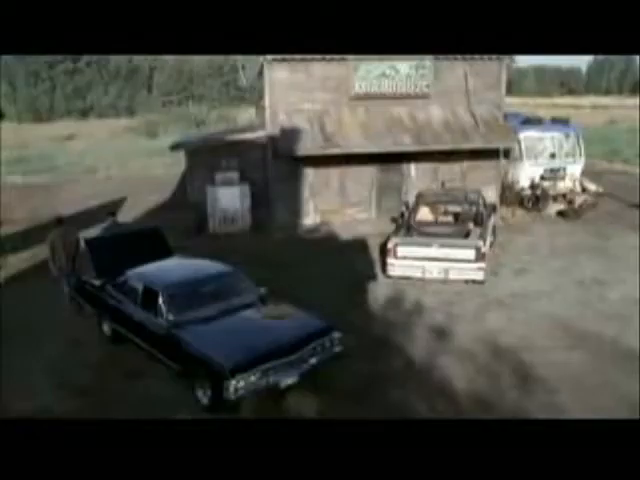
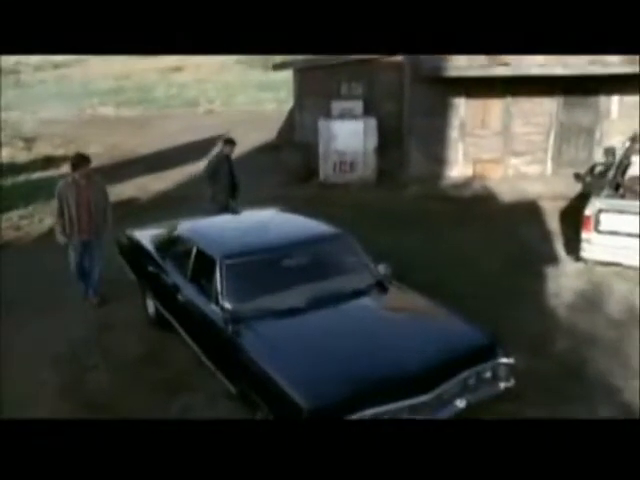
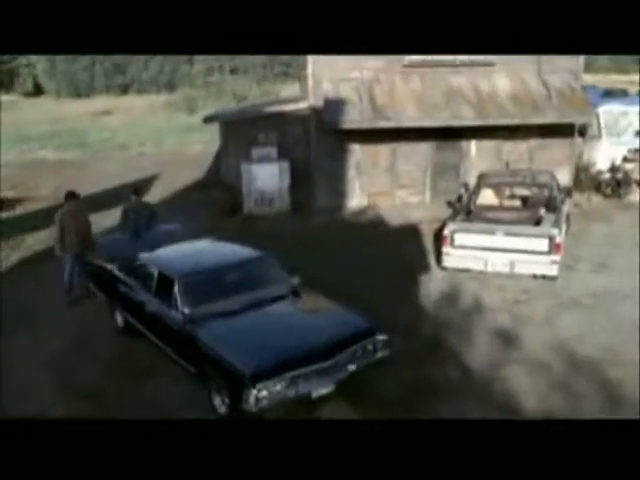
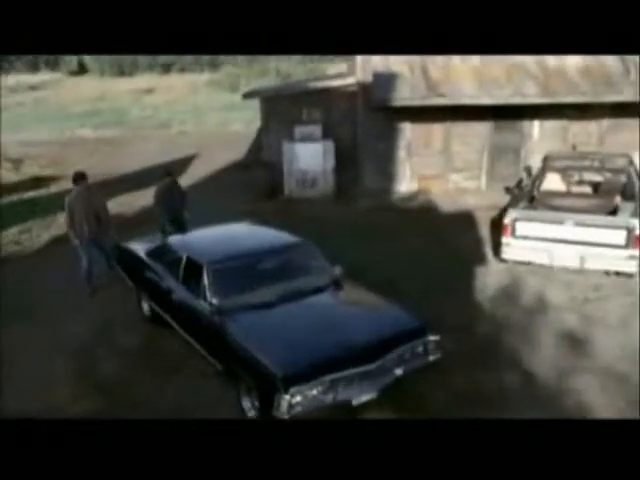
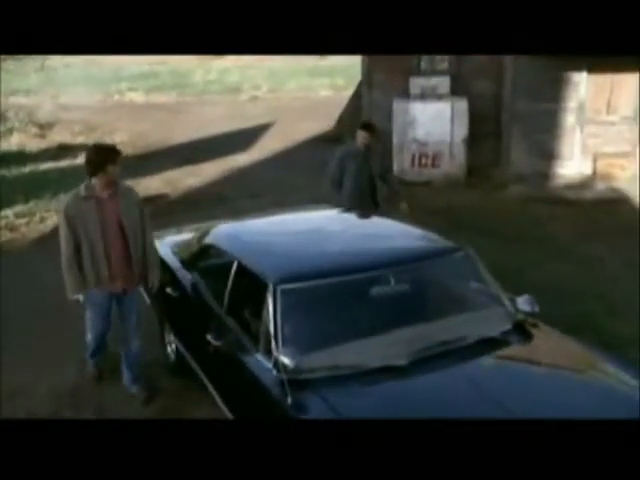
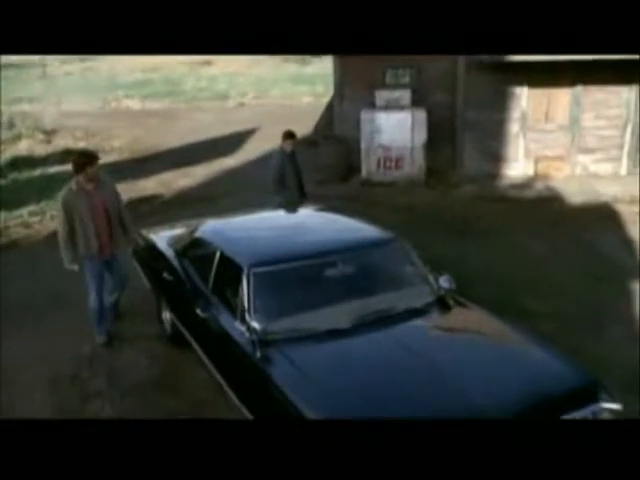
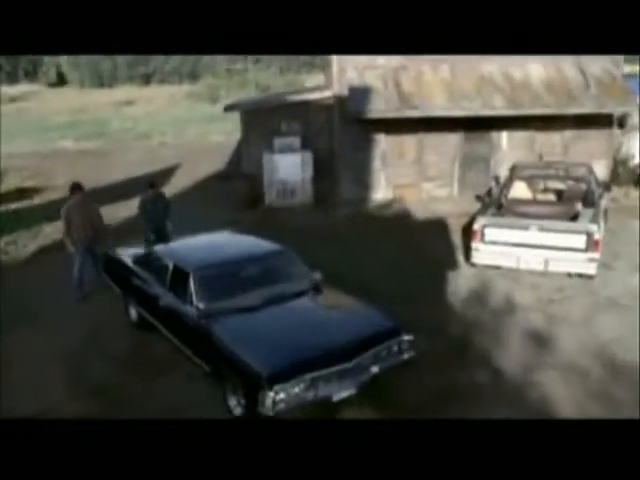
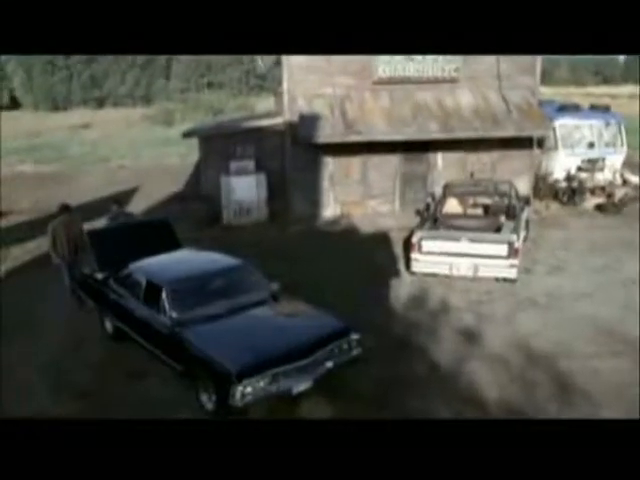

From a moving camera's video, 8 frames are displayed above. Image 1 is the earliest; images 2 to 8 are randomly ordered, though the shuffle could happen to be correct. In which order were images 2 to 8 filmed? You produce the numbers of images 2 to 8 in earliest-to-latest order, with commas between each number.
8, 3, 7, 4, 2, 6, 5
